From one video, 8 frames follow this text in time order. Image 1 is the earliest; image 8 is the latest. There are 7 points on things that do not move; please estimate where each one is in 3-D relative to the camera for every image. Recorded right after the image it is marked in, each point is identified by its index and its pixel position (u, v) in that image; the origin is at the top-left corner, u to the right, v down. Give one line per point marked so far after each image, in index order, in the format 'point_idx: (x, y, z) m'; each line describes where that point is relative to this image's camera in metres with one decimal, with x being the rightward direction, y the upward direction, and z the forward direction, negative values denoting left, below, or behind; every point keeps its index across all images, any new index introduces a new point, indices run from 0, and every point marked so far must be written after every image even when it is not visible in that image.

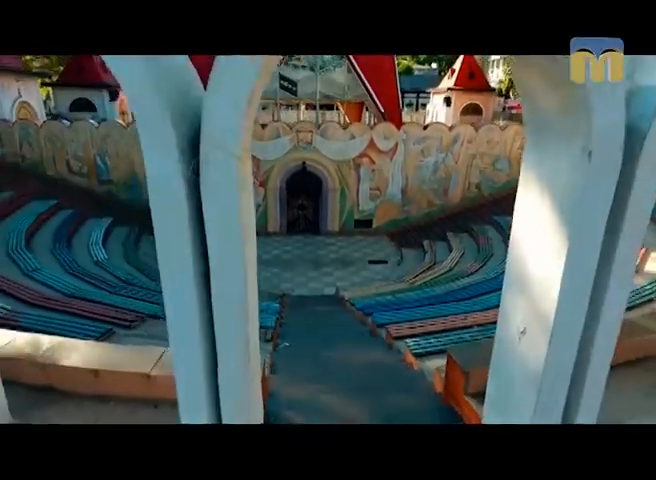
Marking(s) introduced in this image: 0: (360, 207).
0: (+0.8, +0.3, +6.3) m
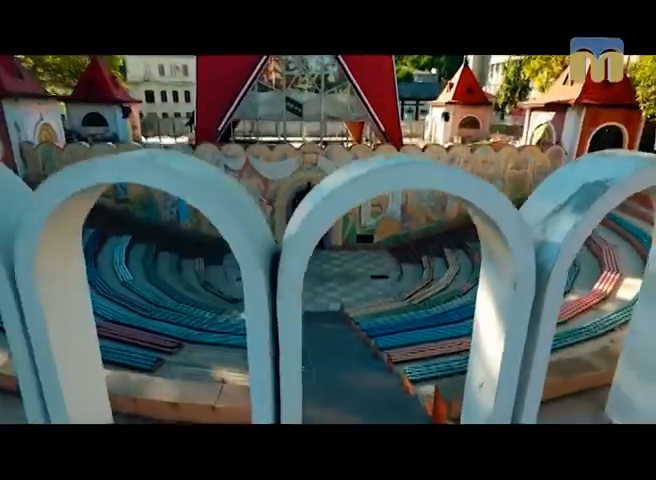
0: (+0.8, 0.0, +6.6) m
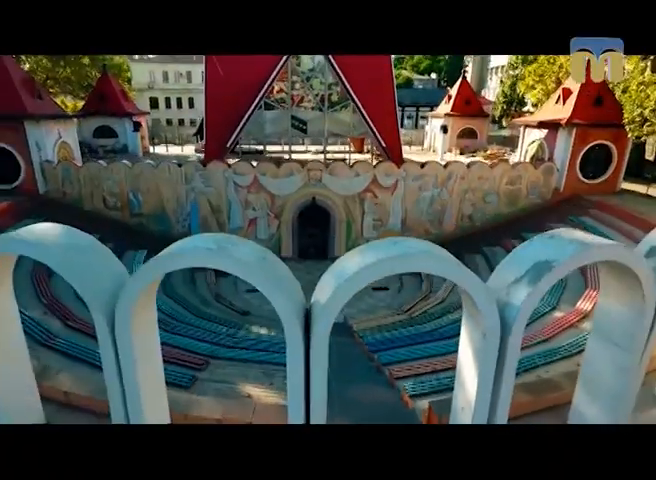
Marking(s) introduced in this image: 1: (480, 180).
0: (+0.9, -0.2, +6.9) m
1: (+2.7, +1.0, +6.7) m
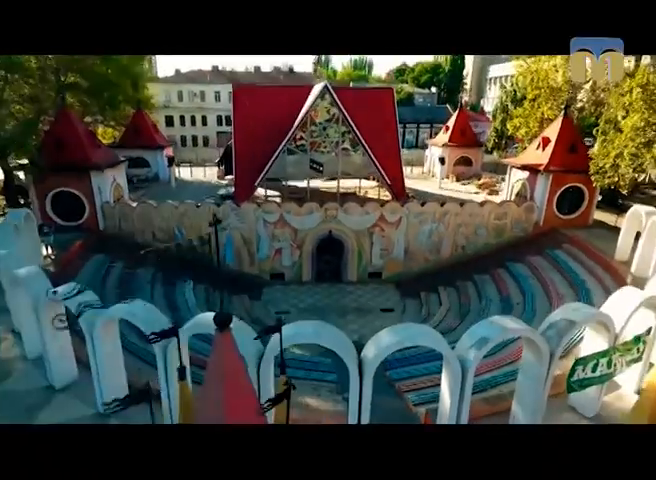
0: (+1.2, -0.7, +7.9) m
1: (+3.0, +0.4, +7.8) m
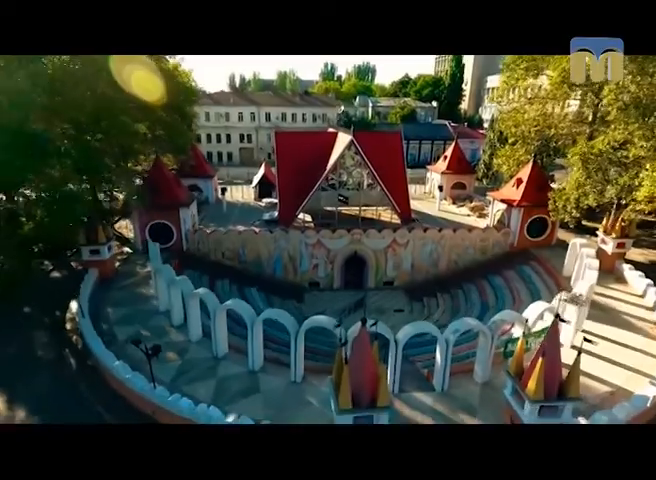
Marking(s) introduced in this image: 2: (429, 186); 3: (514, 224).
0: (+1.8, -1.1, +10.2) m
1: (+3.6, 0.0, +10.0) m
2: (+3.8, +2.0, +13.9) m
3: (+5.0, +0.4, +10.1) m
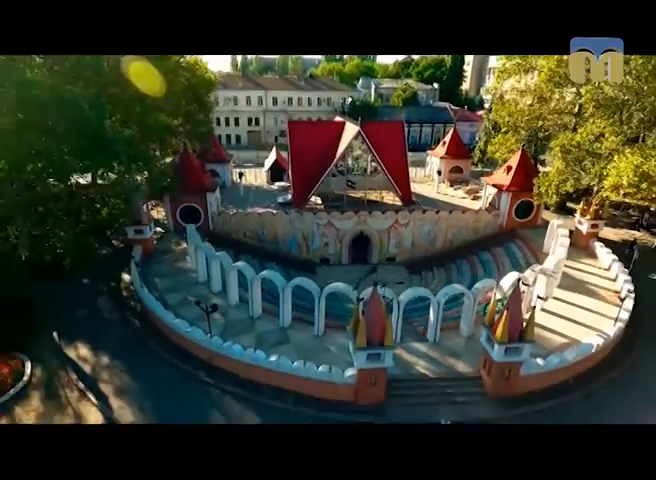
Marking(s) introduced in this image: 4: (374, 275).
0: (+2.1, -0.5, +11.4) m
1: (+3.8, +0.6, +11.2) m
2: (+4.0, +2.8, +14.9) m
3: (+5.2, +1.0, +11.3) m
4: (+1.3, -1.0, +10.9) m
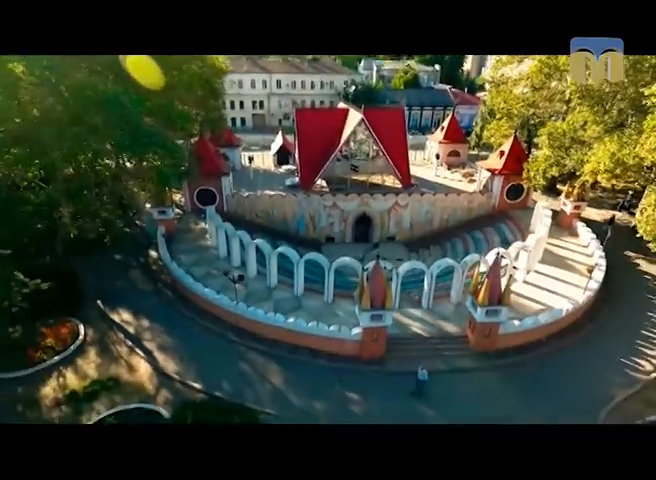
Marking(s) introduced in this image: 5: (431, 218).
0: (+2.2, +0.1, +12.3) m
1: (+4.0, +1.2, +12.0) m
2: (+4.2, +3.7, +15.6) m
3: (+5.4, +1.7, +12.1) m
4: (+1.5, -0.4, +11.8) m
5: (+3.3, +0.7, +12.2) m
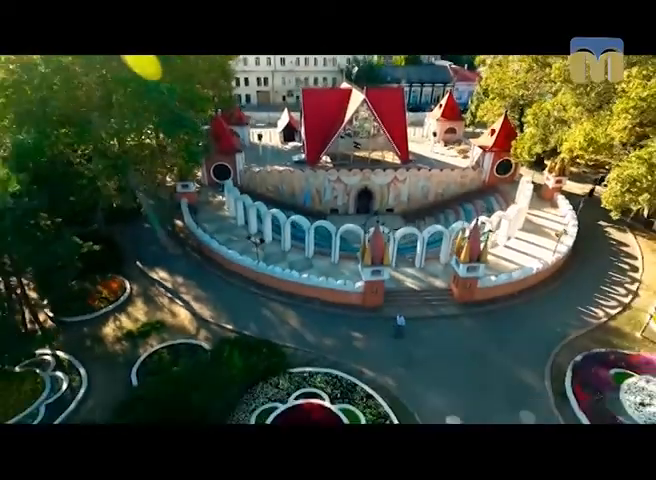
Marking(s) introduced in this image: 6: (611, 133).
0: (+2.4, +1.1, +13.4) m
1: (+4.2, +2.2, +13.0) m
2: (+4.3, +4.9, +16.5) m
3: (+5.6, +2.6, +13.1) m
4: (+1.6, +0.6, +13.0) m
5: (+3.5, +1.7, +13.2) m
6: (+6.5, +2.5, +8.7) m
